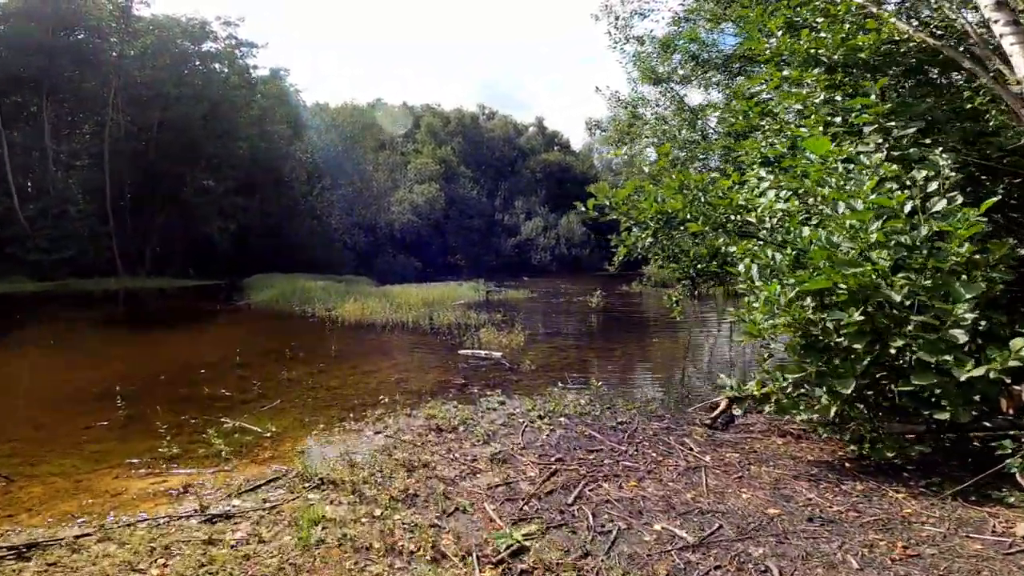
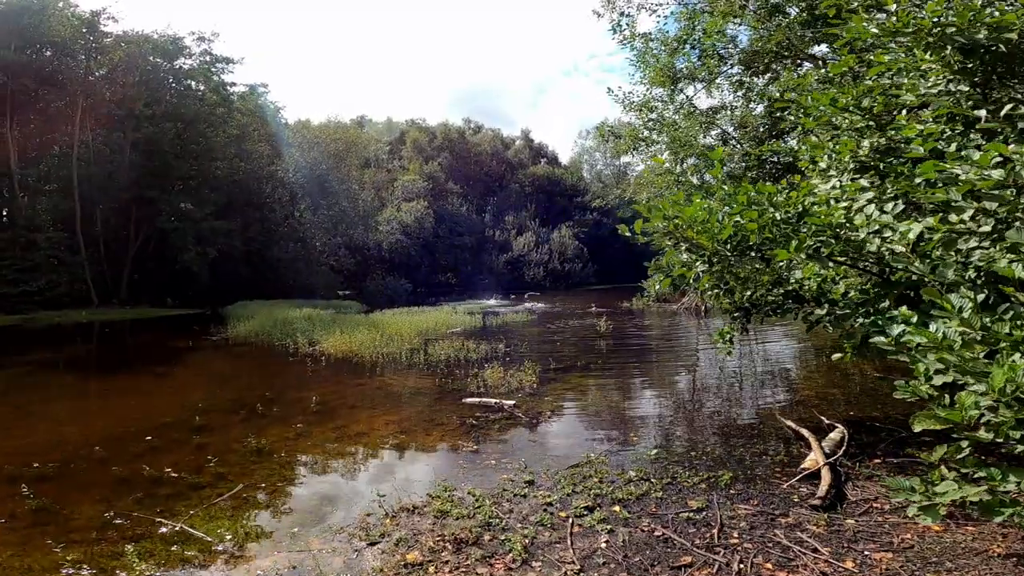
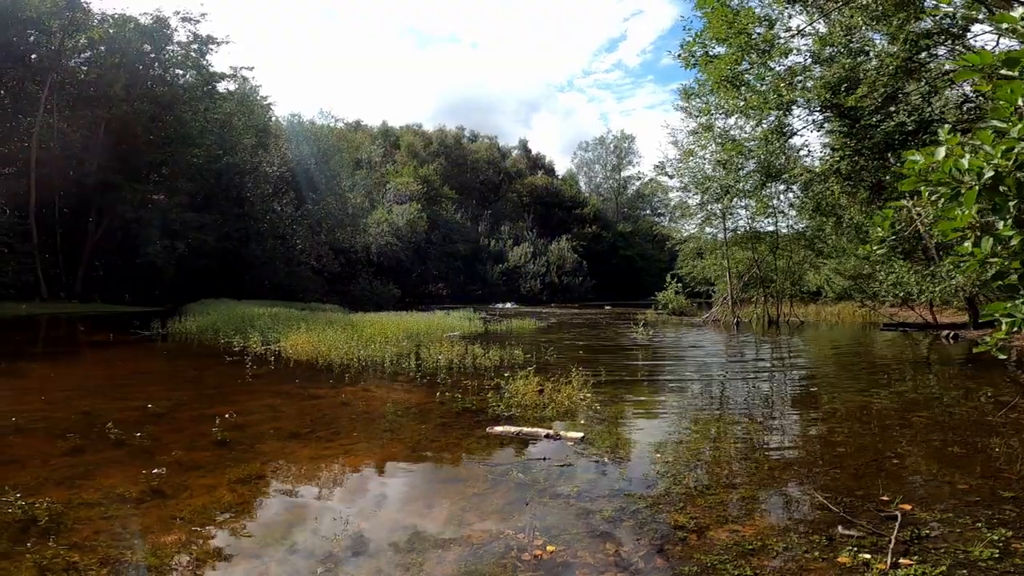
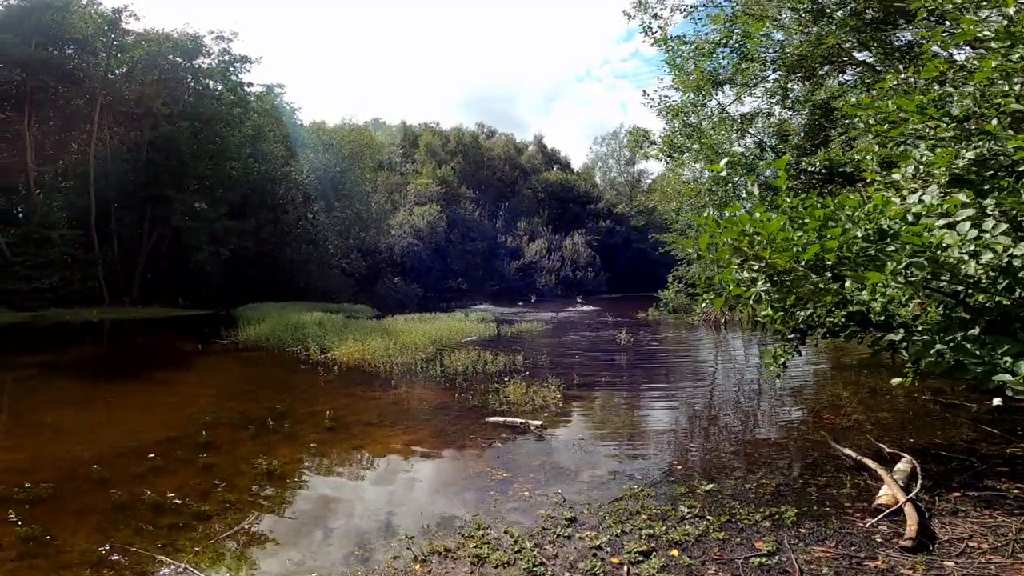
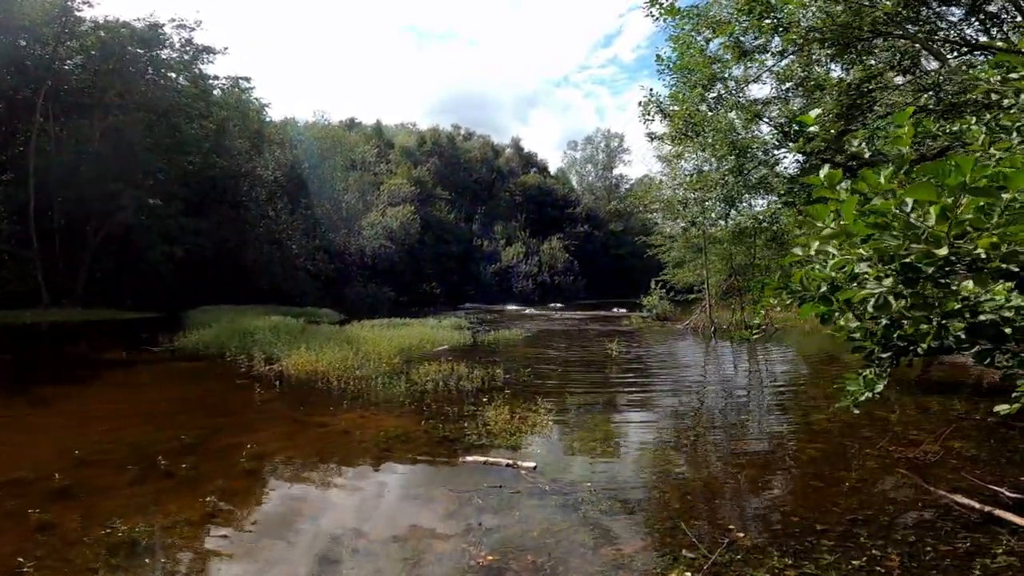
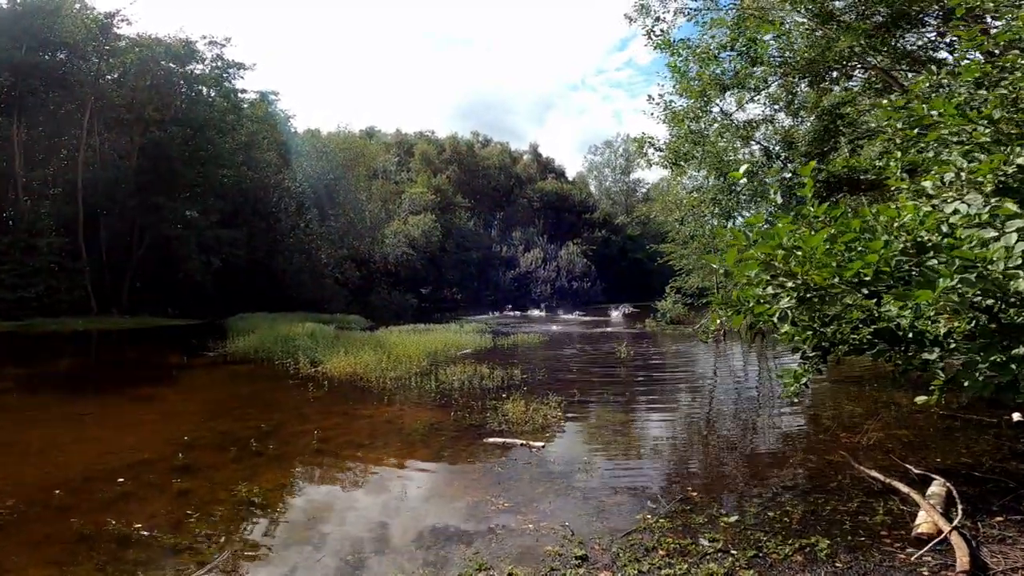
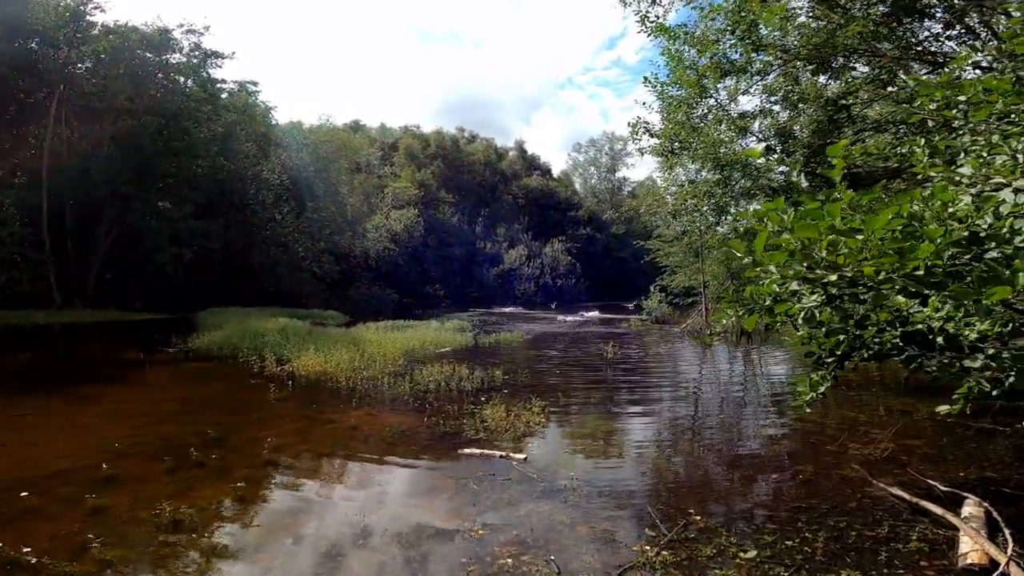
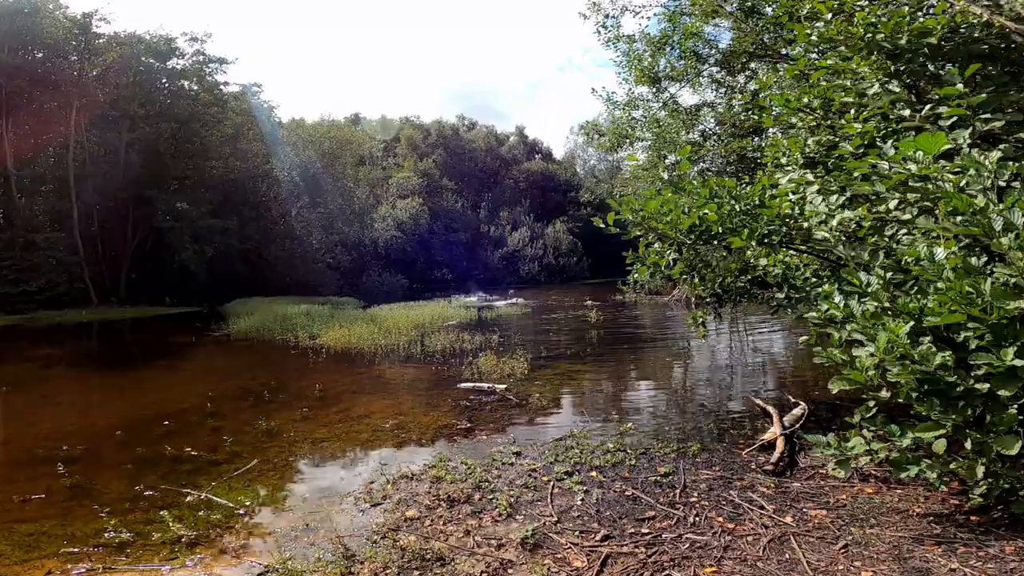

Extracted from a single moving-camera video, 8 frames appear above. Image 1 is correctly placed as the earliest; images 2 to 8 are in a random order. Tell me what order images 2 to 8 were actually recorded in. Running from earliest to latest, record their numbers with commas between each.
8, 2, 4, 6, 7, 5, 3
